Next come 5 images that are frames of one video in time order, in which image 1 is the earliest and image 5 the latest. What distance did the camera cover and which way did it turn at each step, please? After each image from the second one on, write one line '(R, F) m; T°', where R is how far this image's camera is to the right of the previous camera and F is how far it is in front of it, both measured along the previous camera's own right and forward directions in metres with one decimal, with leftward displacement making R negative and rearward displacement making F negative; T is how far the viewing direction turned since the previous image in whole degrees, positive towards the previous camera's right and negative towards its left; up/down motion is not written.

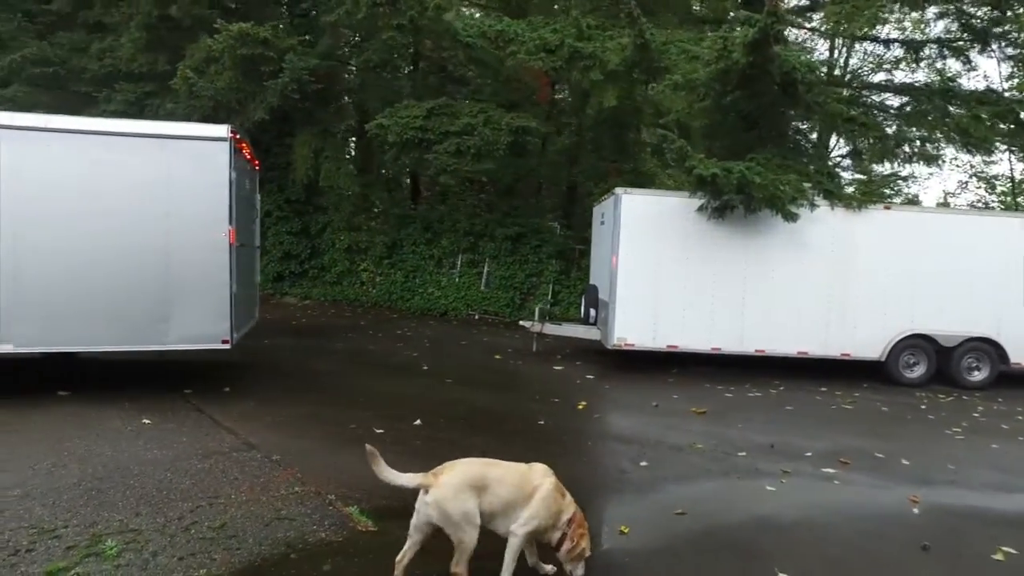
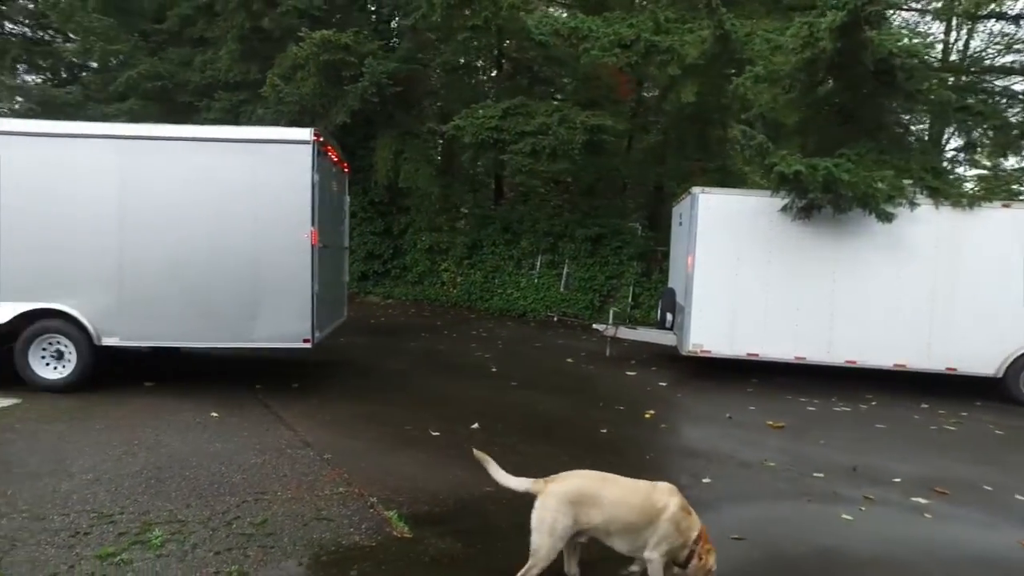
(+0.3, +0.2) m; -8°
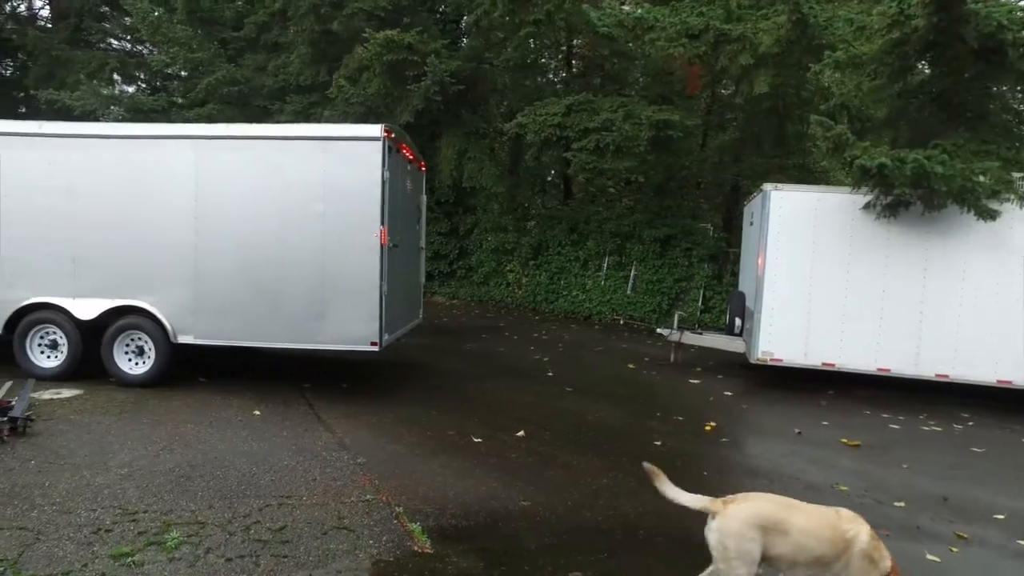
(+0.3, +0.3) m; -6°
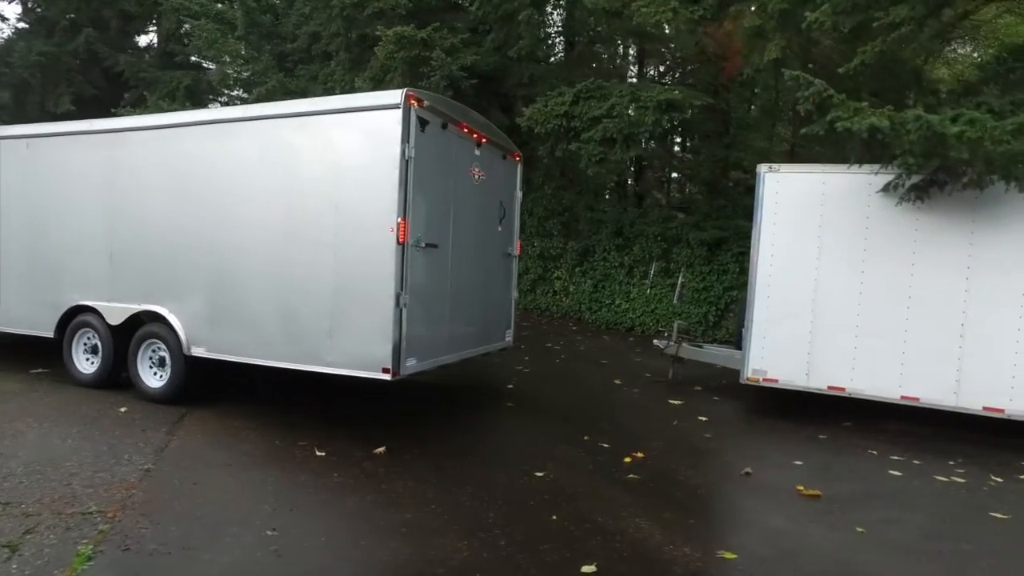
(+2.1, +1.2) m; -12°
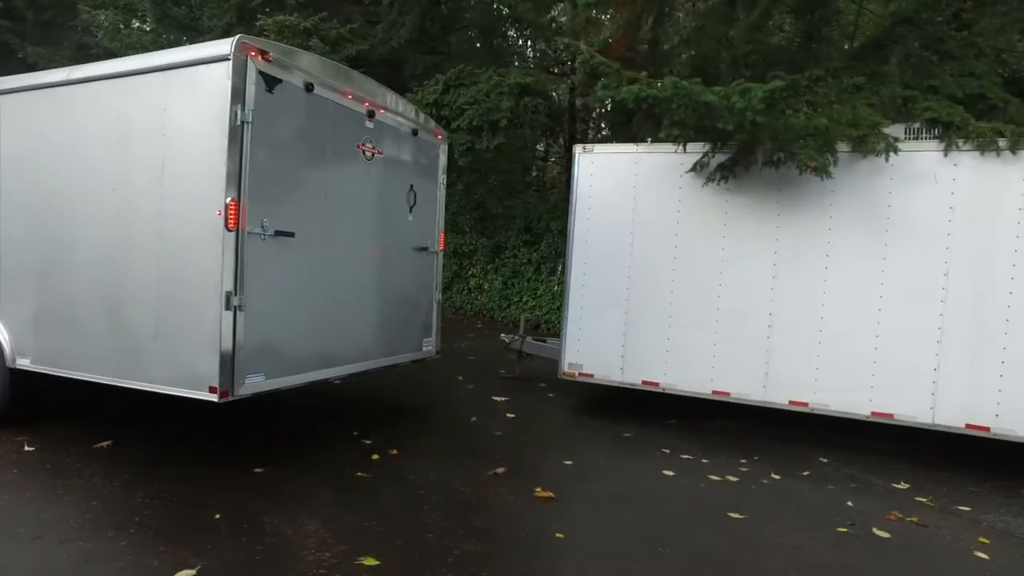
(+1.8, +0.4) m; 0°
